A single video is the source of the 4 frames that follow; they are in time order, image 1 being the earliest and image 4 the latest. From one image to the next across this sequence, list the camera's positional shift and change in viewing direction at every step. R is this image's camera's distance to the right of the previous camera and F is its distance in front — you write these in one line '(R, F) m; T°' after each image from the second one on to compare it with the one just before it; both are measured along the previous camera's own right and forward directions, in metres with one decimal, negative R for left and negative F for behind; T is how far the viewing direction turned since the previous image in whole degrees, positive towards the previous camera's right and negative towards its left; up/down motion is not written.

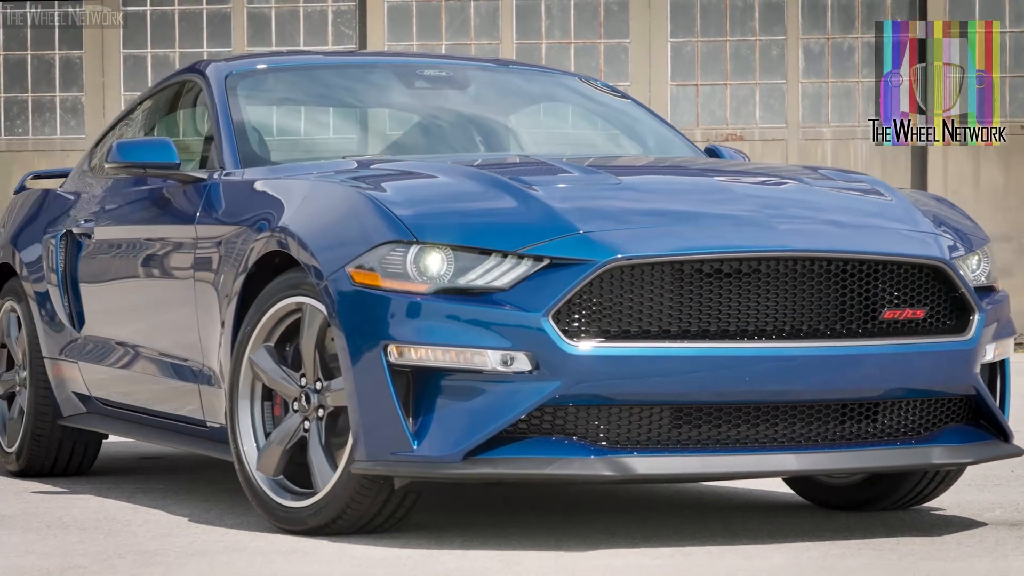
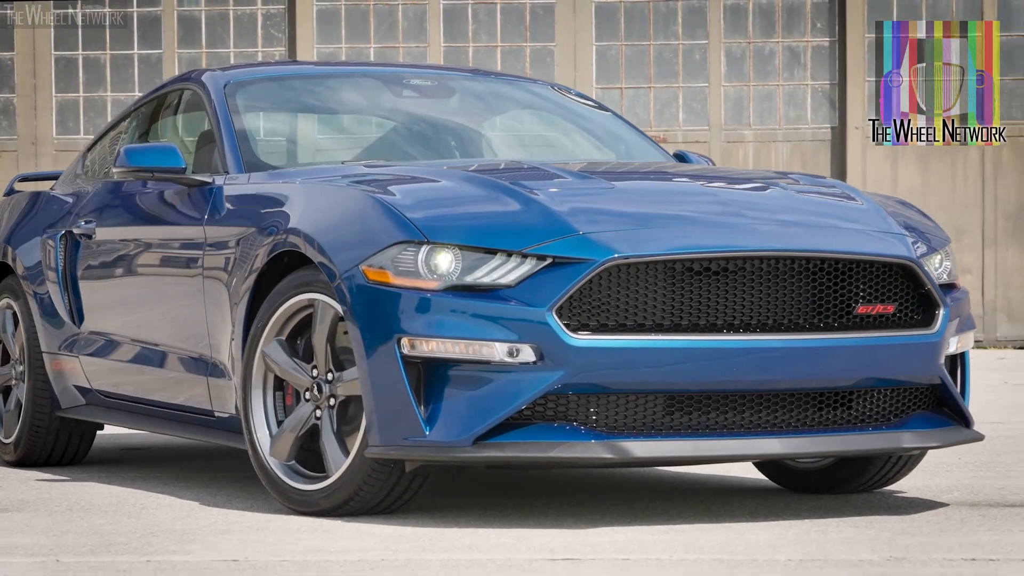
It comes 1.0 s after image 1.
(-0.3, -0.3) m; +3°
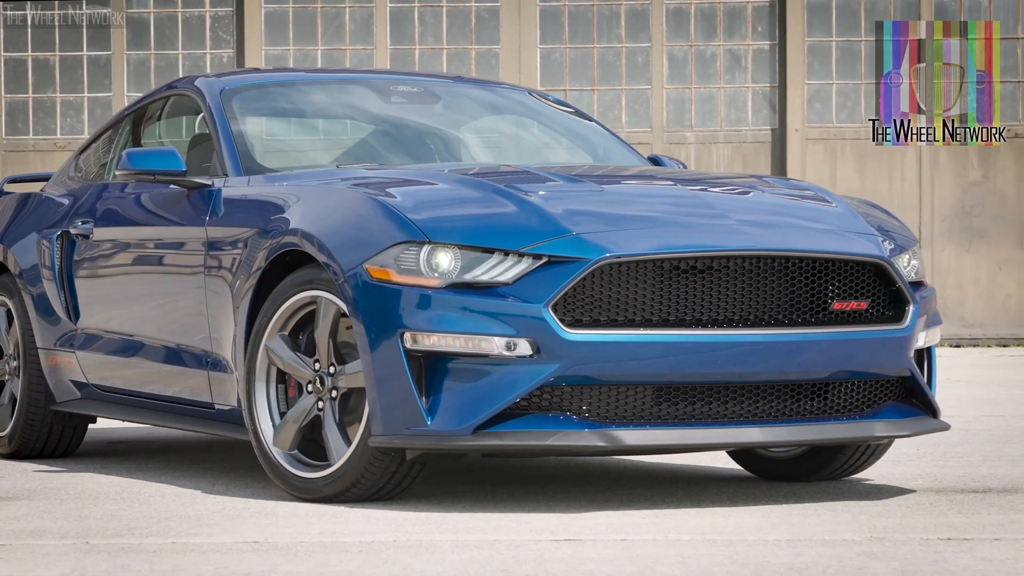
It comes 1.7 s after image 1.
(-0.2, -0.3) m; +2°
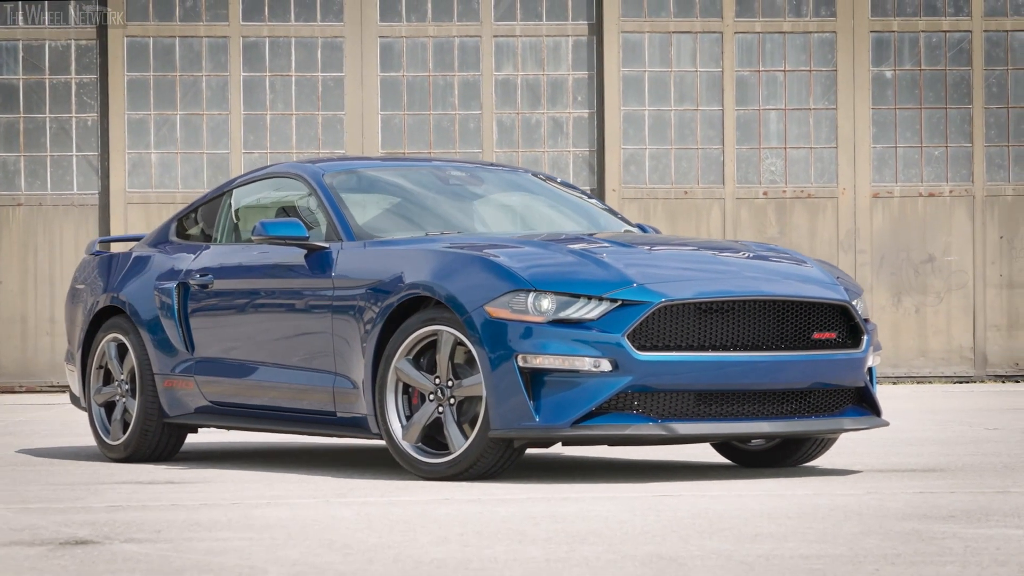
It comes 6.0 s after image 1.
(-1.3, -1.8) m; +8°
